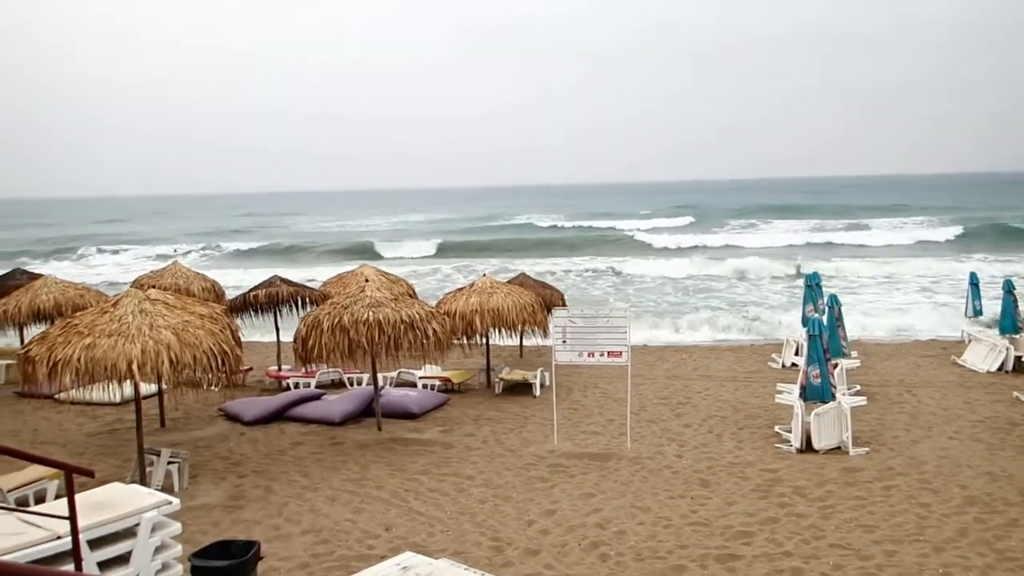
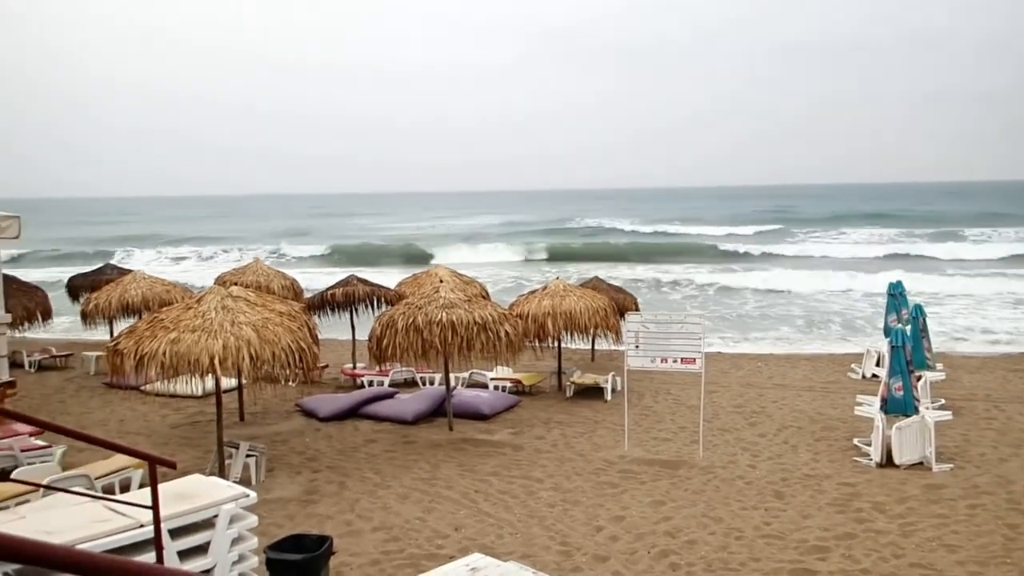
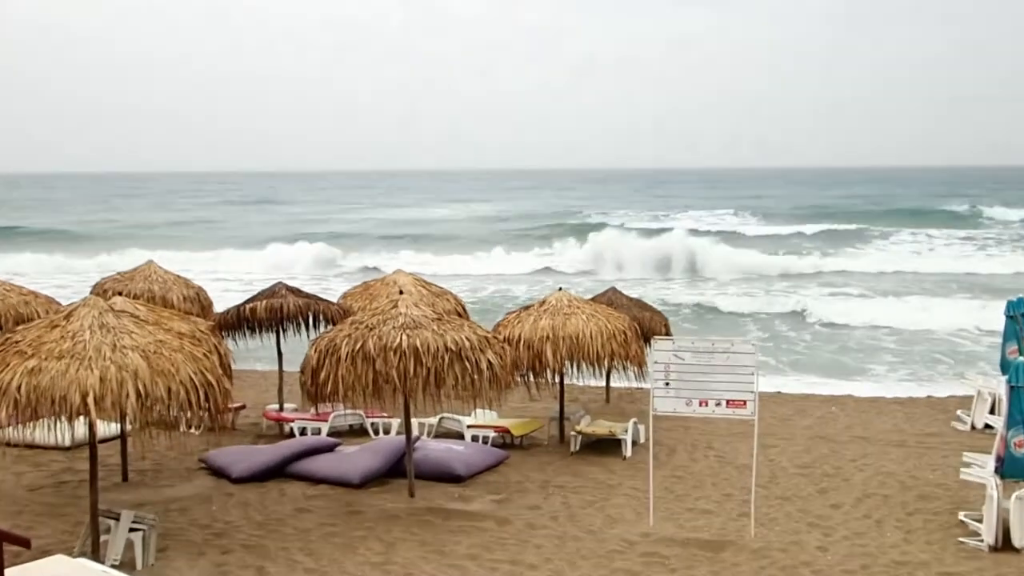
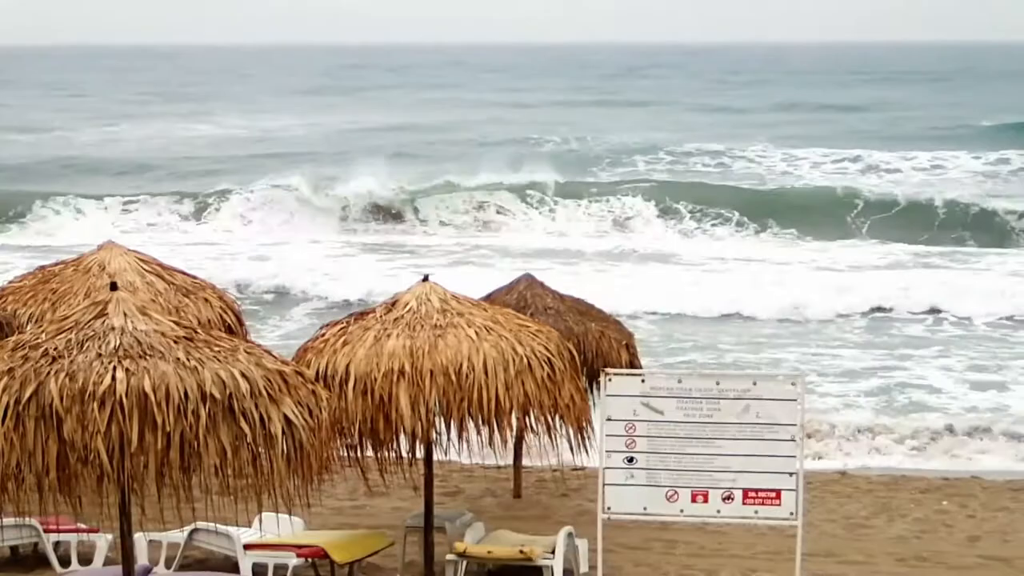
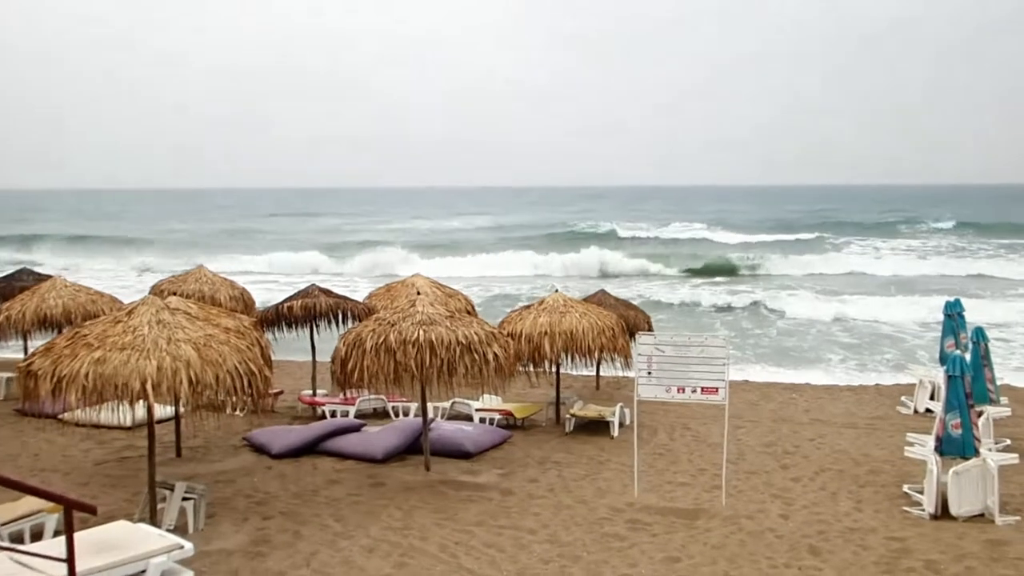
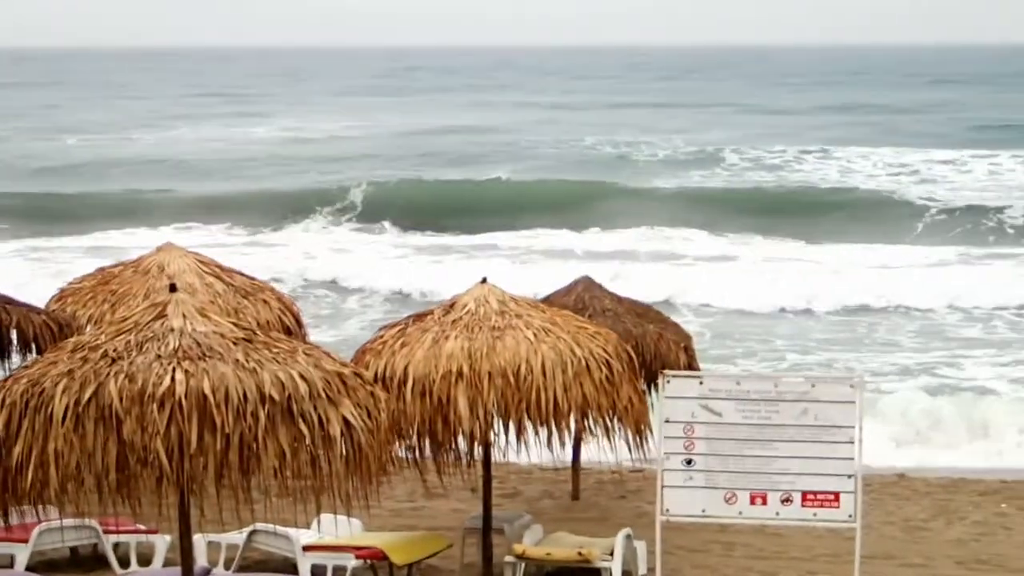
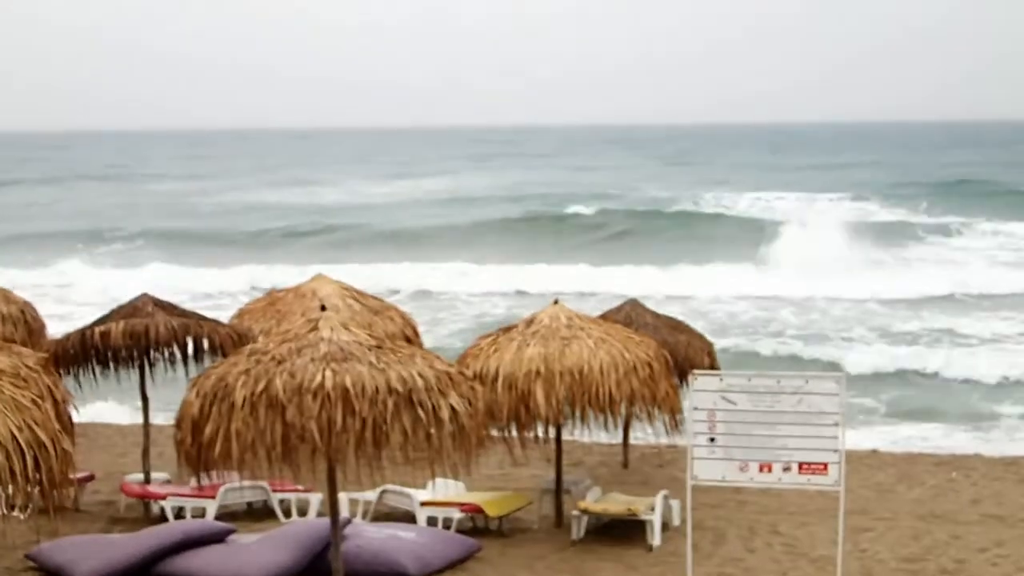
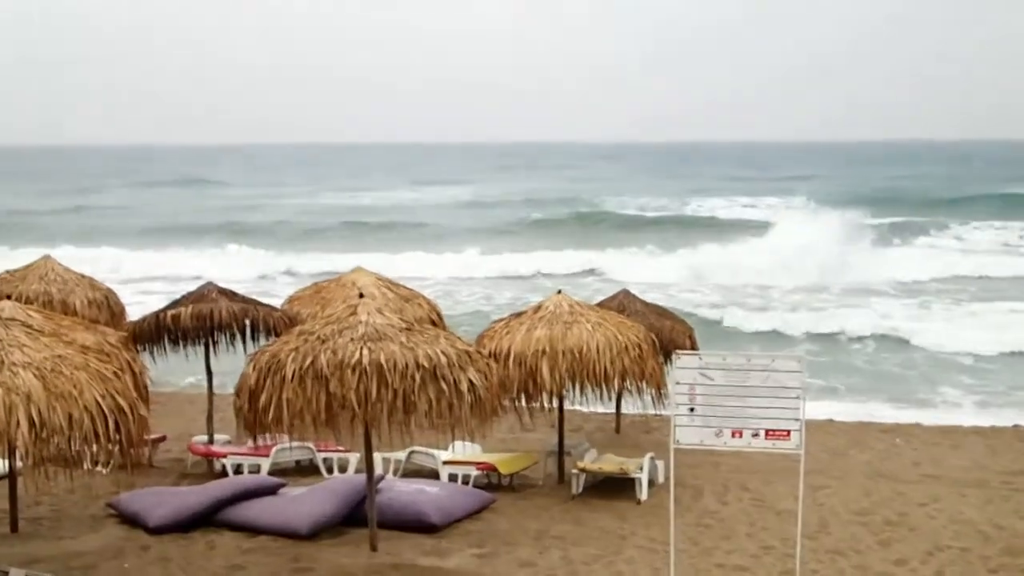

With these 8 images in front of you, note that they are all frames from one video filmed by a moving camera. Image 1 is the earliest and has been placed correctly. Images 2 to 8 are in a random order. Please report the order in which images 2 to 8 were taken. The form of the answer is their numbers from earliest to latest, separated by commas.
2, 5, 3, 8, 7, 6, 4
